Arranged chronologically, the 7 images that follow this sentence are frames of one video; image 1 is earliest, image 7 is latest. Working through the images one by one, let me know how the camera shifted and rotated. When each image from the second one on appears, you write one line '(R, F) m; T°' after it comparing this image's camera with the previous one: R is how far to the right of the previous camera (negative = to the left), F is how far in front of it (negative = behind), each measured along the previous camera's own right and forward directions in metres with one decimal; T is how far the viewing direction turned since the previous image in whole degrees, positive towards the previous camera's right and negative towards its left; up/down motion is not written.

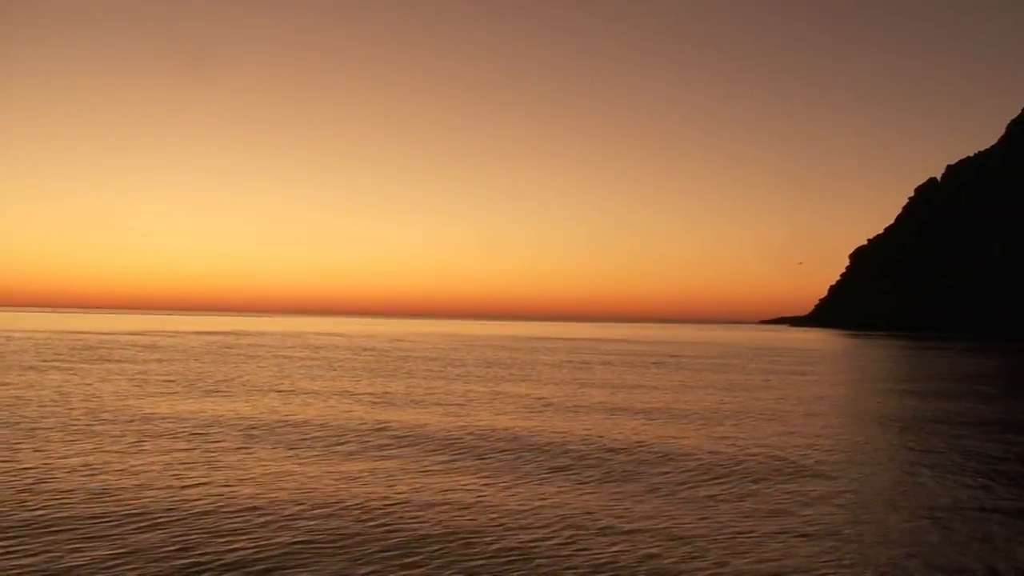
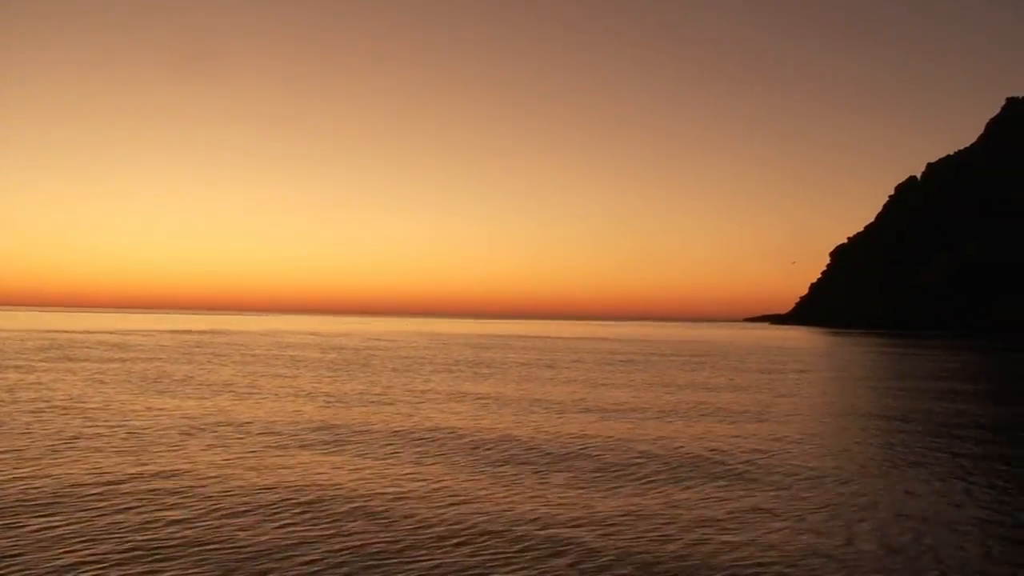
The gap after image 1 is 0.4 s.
(+8.0, -2.4) m; -9°
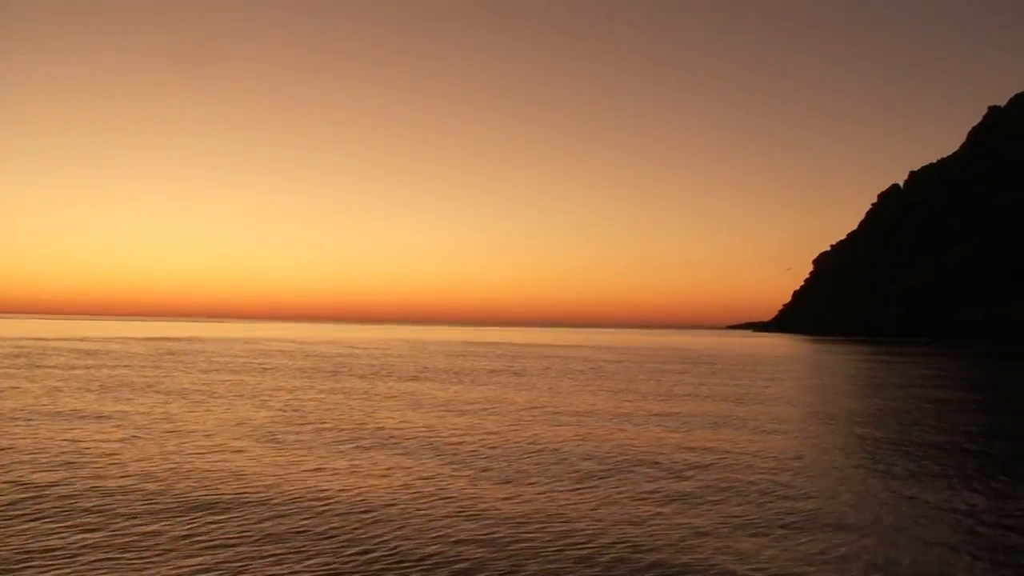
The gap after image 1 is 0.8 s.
(+1.3, +0.3) m; +1°
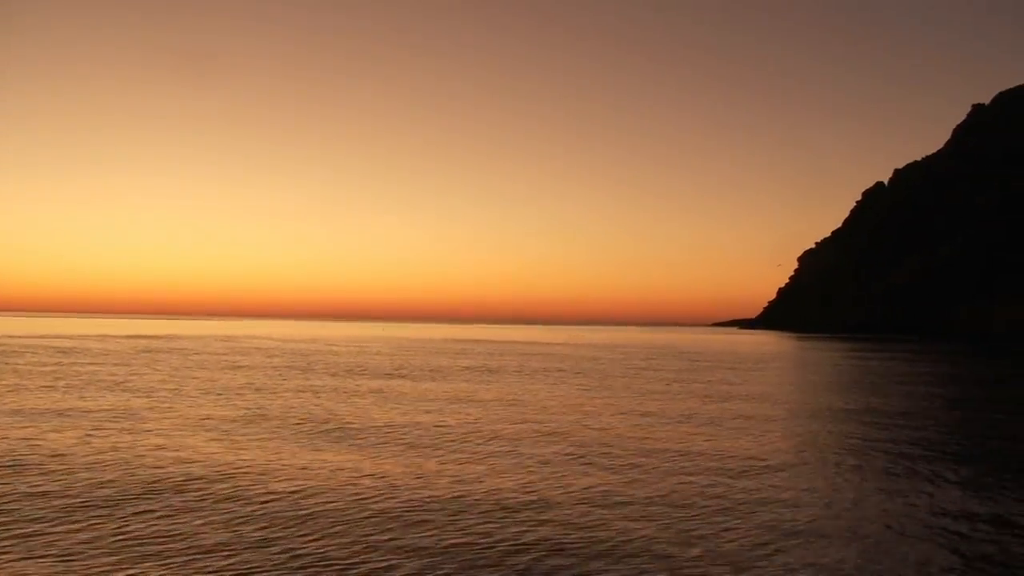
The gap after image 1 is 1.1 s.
(+0.9, +0.2) m; +1°
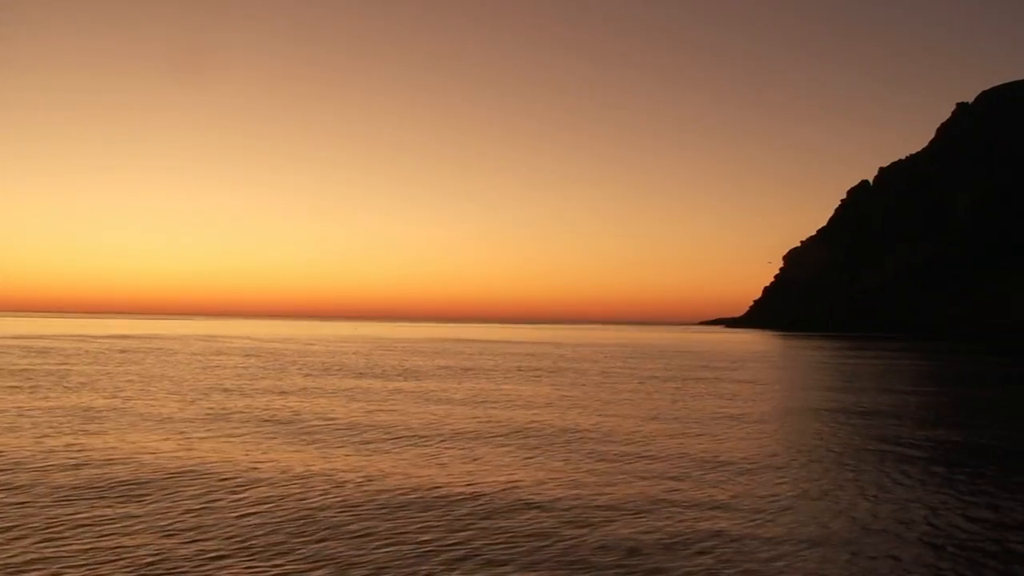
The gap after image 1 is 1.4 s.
(+0.8, +0.2) m; +1°
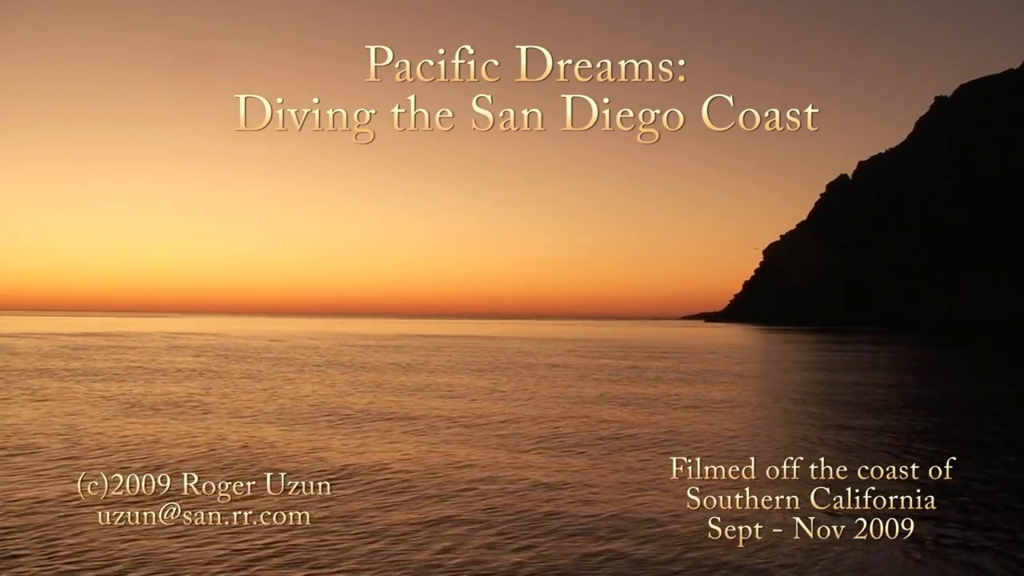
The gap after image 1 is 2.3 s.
(+1.1, +1.3) m; +1°
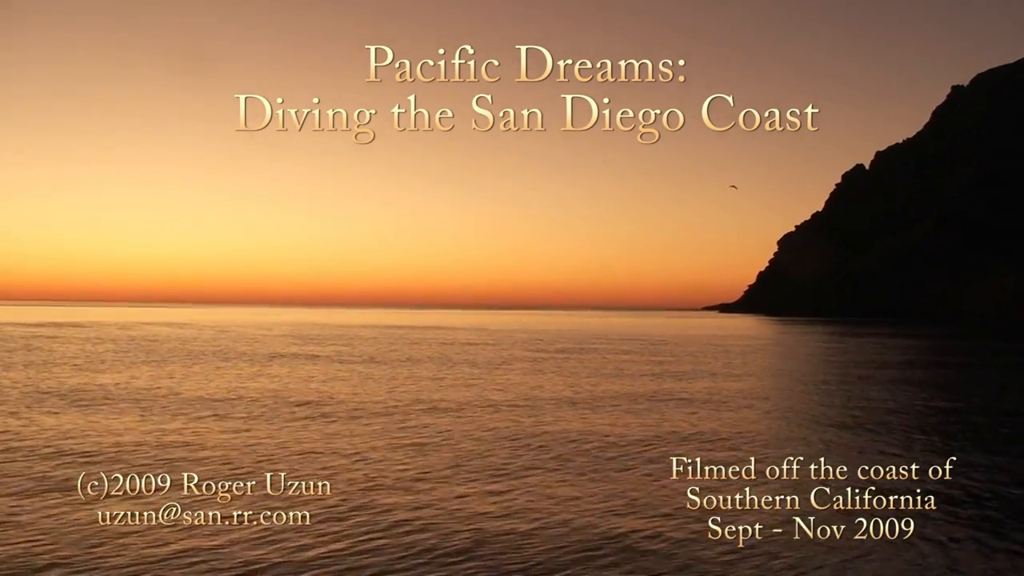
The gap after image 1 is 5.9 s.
(+0.8, +2.6) m; 0°
